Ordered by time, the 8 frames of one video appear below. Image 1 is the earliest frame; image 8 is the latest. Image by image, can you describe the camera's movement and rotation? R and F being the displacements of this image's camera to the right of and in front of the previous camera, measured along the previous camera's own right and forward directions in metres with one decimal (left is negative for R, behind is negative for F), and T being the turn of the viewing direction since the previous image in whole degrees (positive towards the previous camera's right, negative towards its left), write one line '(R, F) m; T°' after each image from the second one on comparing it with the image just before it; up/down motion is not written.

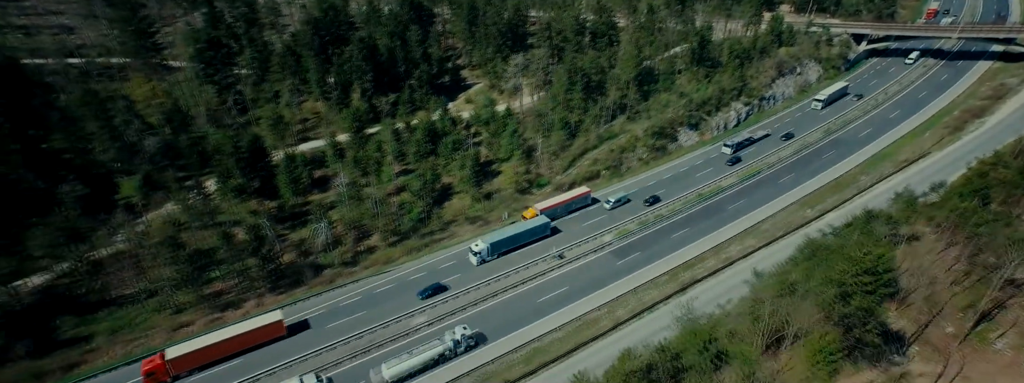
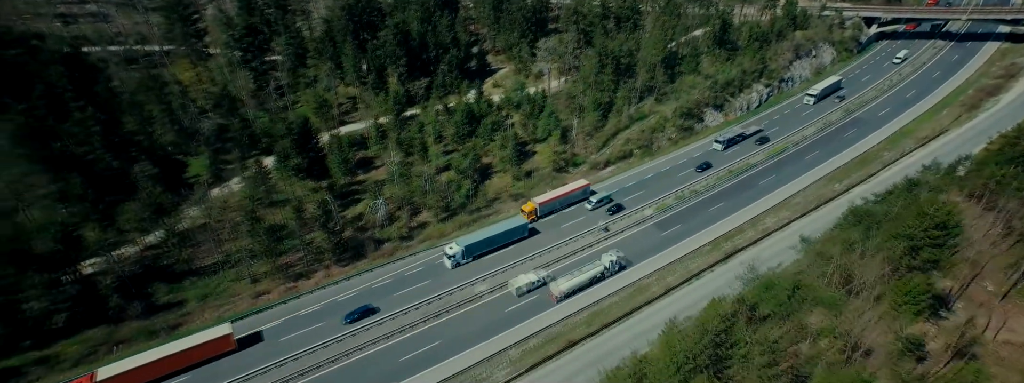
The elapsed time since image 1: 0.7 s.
(-6.2, -2.9) m; 0°
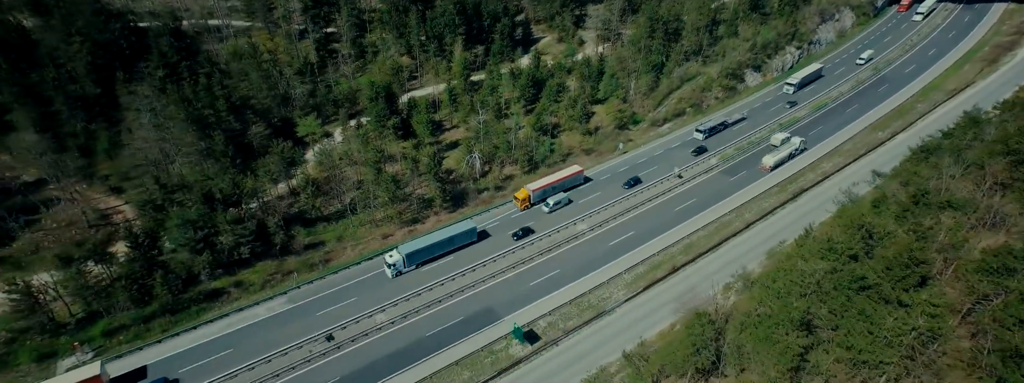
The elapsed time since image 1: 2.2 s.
(-12.2, -6.0) m; 0°
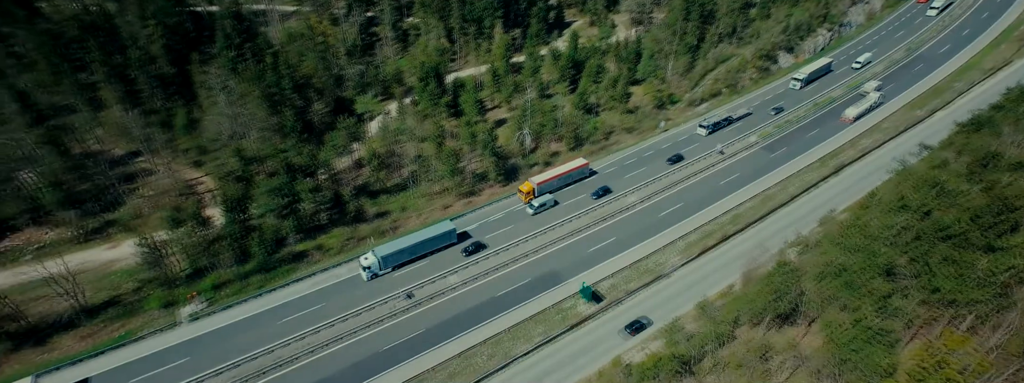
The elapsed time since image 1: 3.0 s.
(-5.2, -2.9) m; -1°
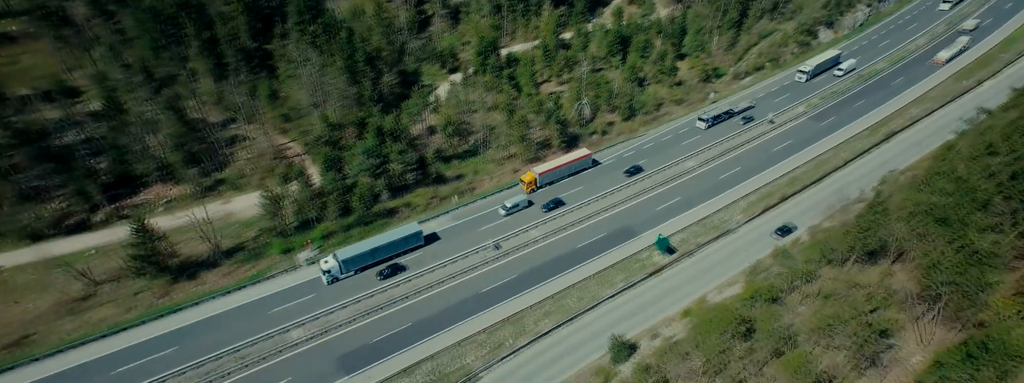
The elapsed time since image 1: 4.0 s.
(-6.7, -3.8) m; -1°
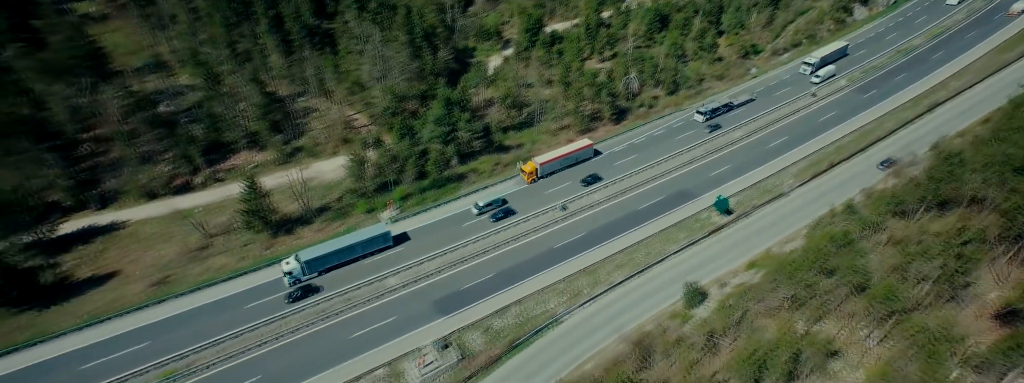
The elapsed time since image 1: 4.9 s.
(-5.7, -3.2) m; -1°
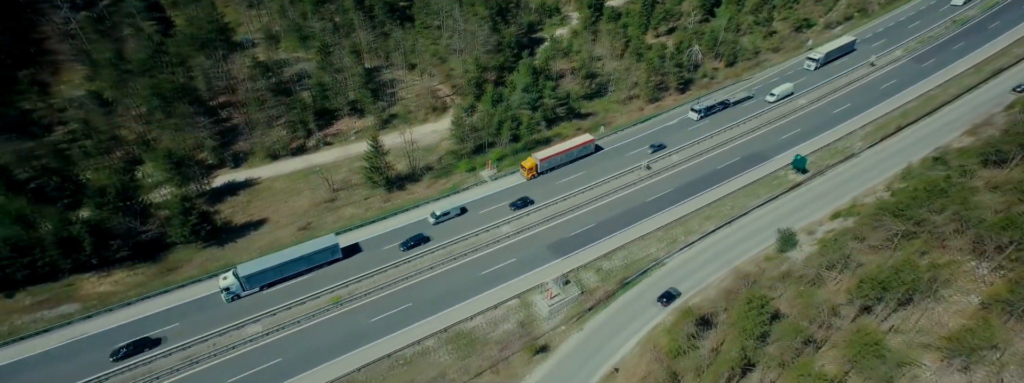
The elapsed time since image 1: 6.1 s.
(-8.1, -4.2) m; -2°
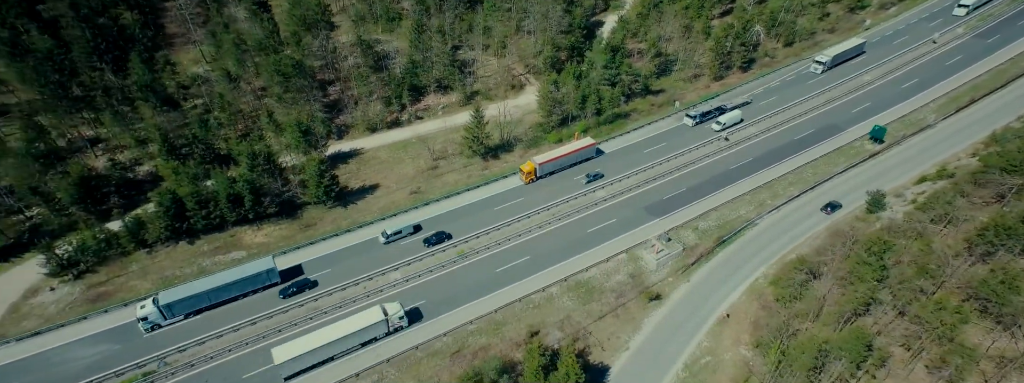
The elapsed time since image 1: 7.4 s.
(-7.9, -3.3) m; -2°
